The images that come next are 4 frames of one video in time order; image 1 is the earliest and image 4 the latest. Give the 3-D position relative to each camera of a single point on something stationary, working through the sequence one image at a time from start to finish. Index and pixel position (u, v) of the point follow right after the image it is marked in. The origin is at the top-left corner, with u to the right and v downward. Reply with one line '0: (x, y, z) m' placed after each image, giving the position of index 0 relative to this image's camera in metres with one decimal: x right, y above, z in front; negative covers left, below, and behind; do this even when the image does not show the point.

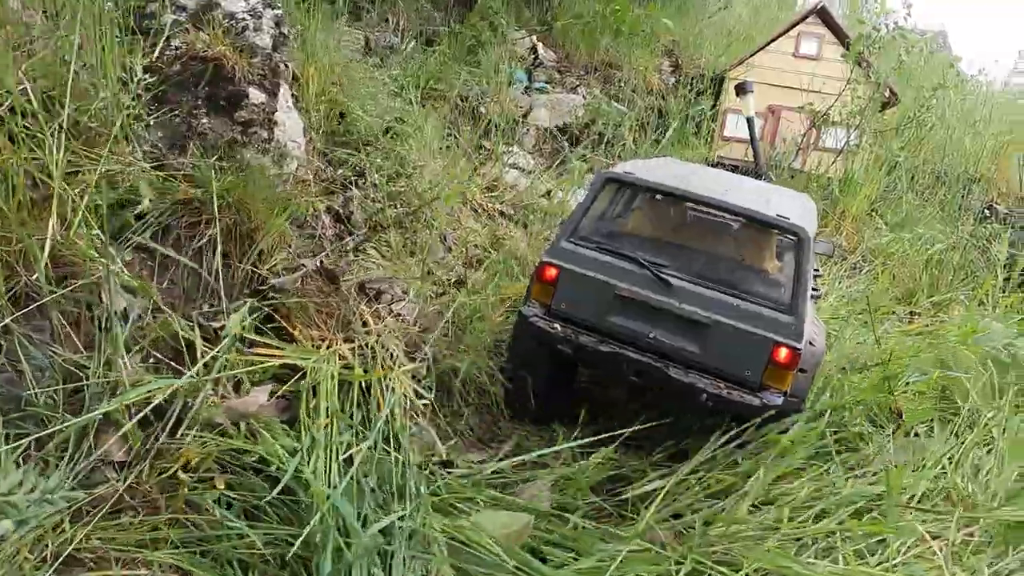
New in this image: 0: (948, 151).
0: (+4.5, +1.4, +7.7) m
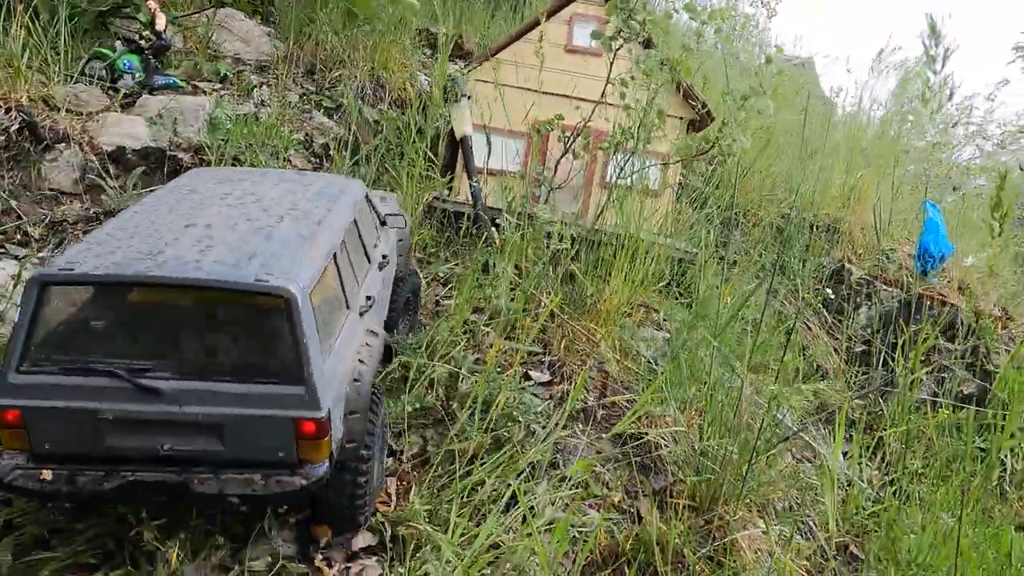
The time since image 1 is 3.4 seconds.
0: (+1.9, +0.6, +5.3) m
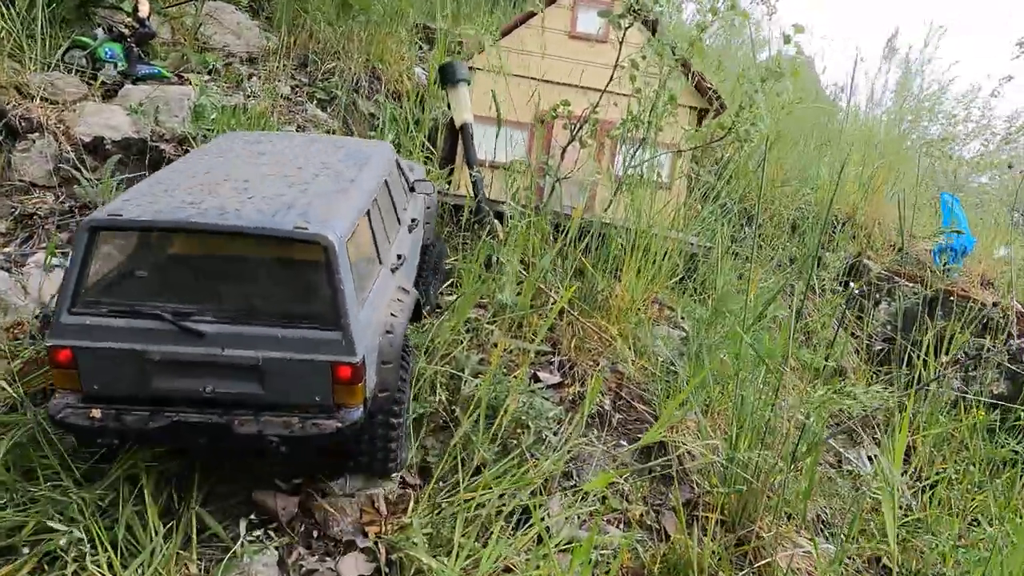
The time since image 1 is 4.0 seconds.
0: (+1.9, +0.7, +5.0) m
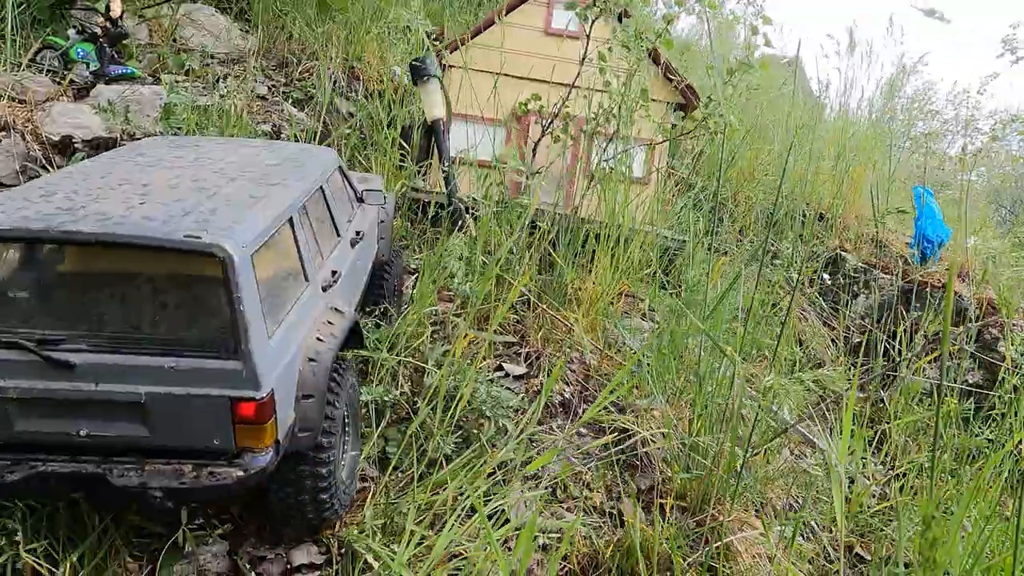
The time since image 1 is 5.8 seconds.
0: (+1.7, +0.7, +5.0) m
